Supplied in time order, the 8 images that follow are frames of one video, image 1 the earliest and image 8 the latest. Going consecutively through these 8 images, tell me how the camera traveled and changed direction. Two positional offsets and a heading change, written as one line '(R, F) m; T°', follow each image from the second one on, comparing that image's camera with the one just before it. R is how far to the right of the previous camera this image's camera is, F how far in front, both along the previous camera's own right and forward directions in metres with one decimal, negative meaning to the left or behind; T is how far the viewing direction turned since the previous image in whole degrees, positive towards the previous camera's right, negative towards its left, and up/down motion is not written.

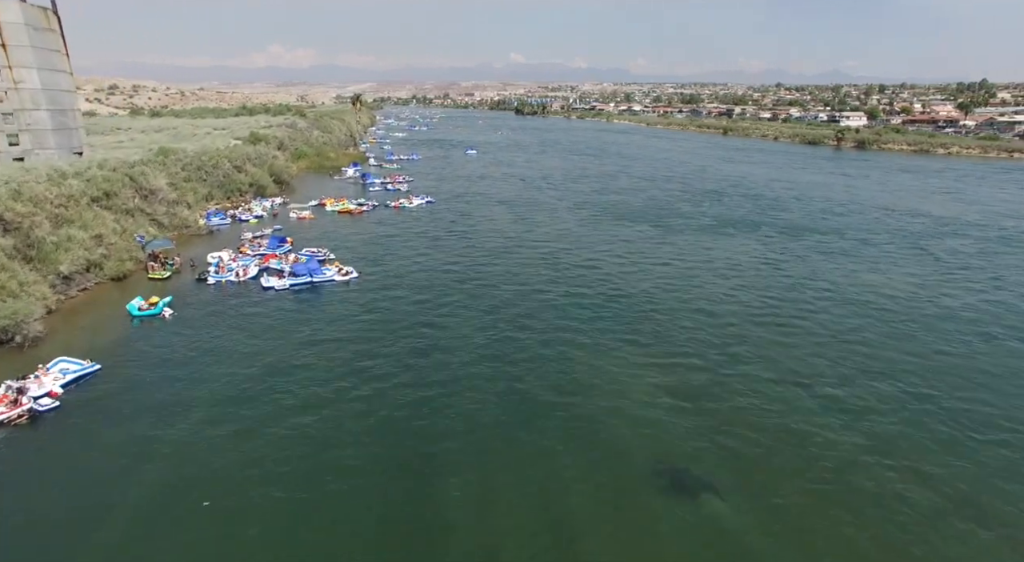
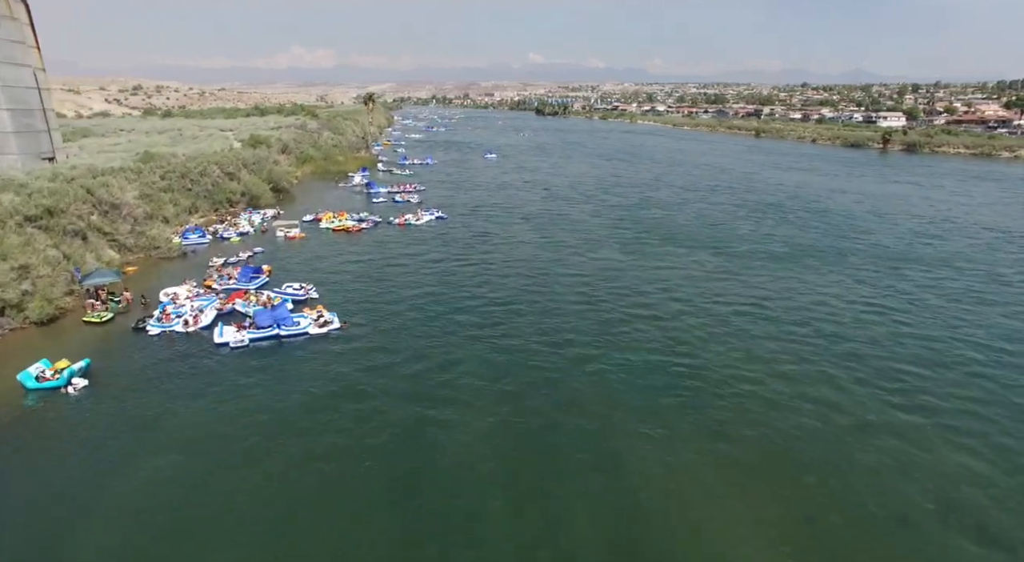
(-0.7, +10.8) m; -2°
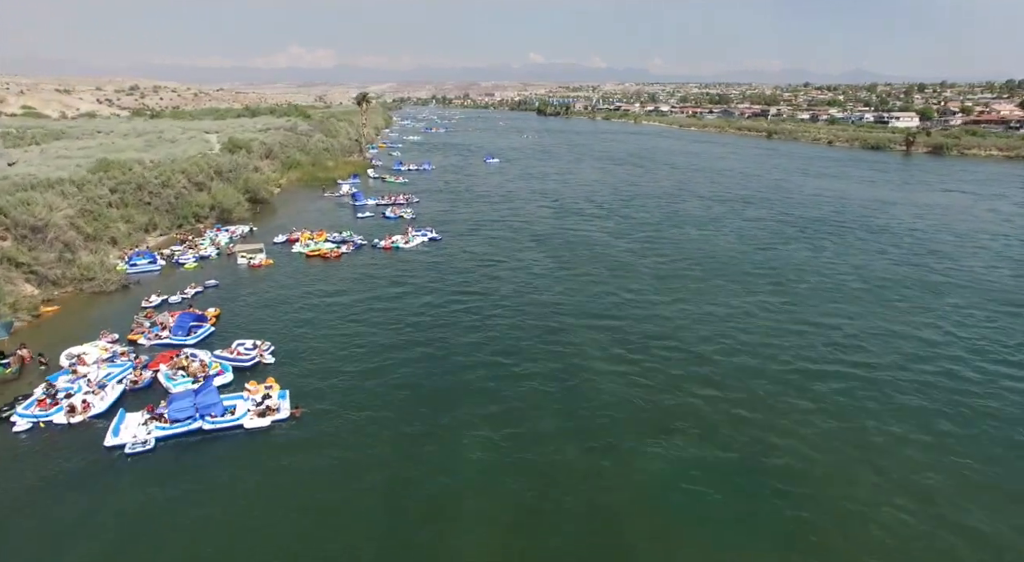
(-0.7, +9.9) m; 0°
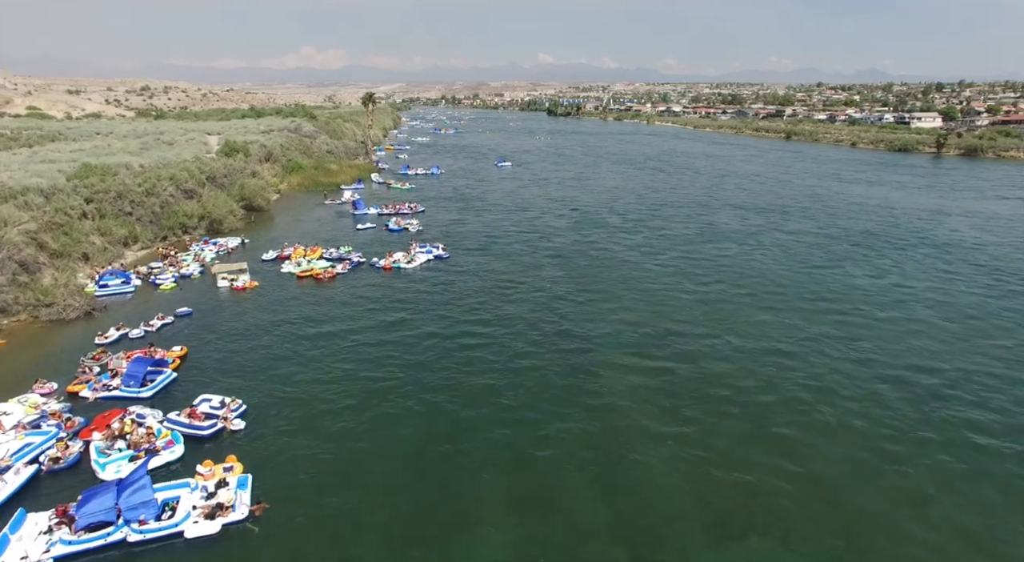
(-0.7, +6.3) m; -1°
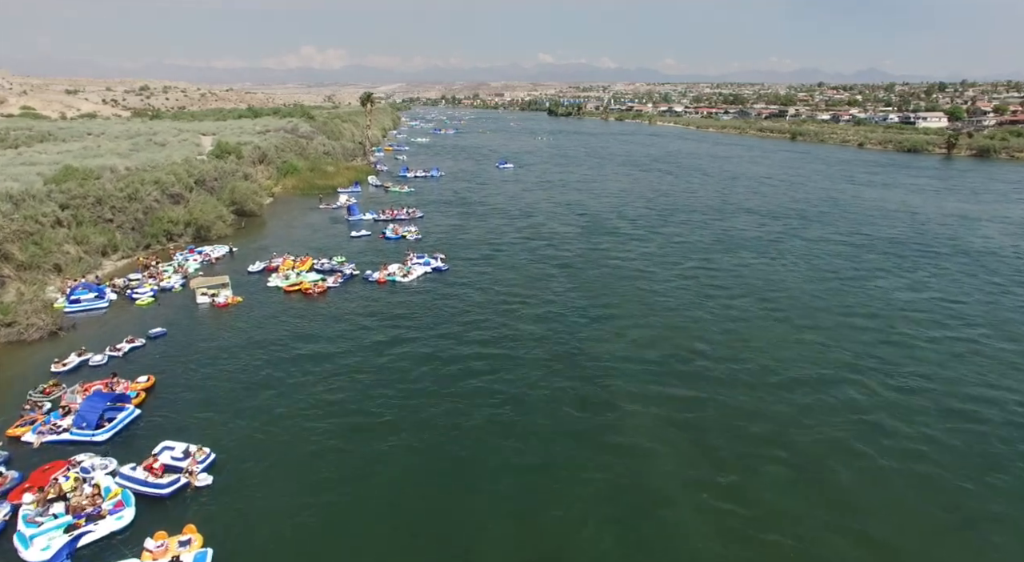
(-0.4, +3.6) m; 0°
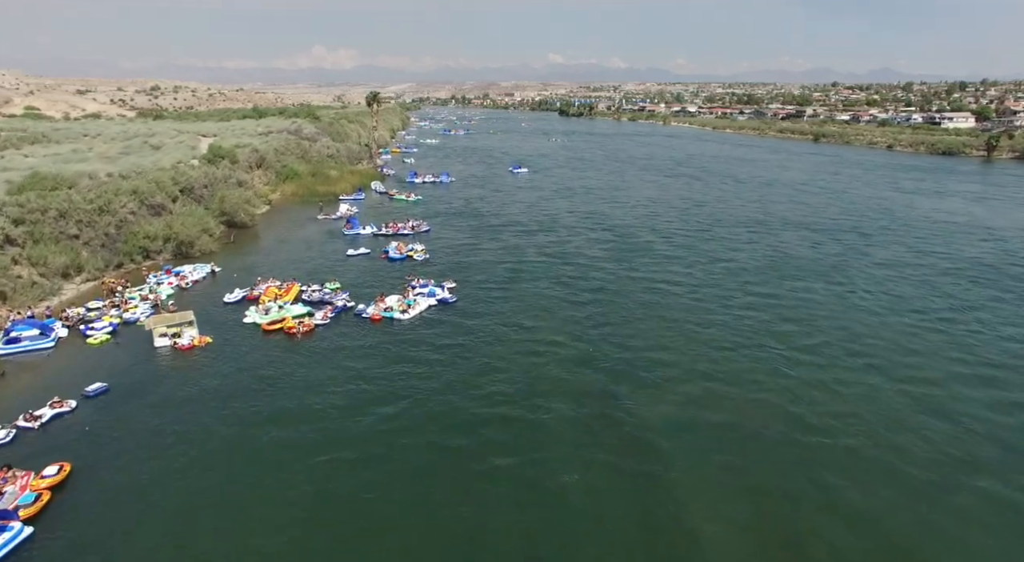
(-0.9, +7.3) m; -1°
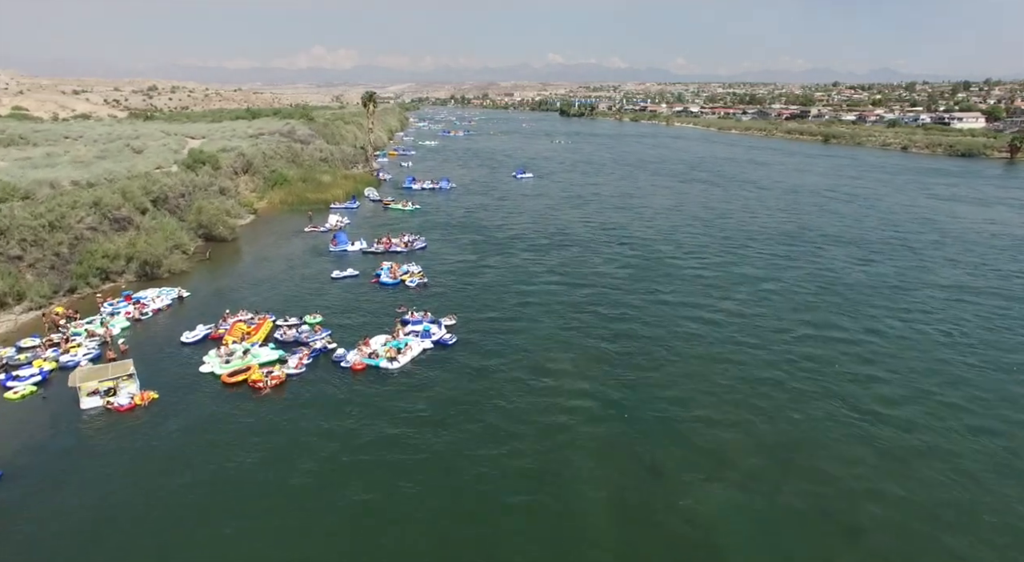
(-0.8, +6.6) m; 0°
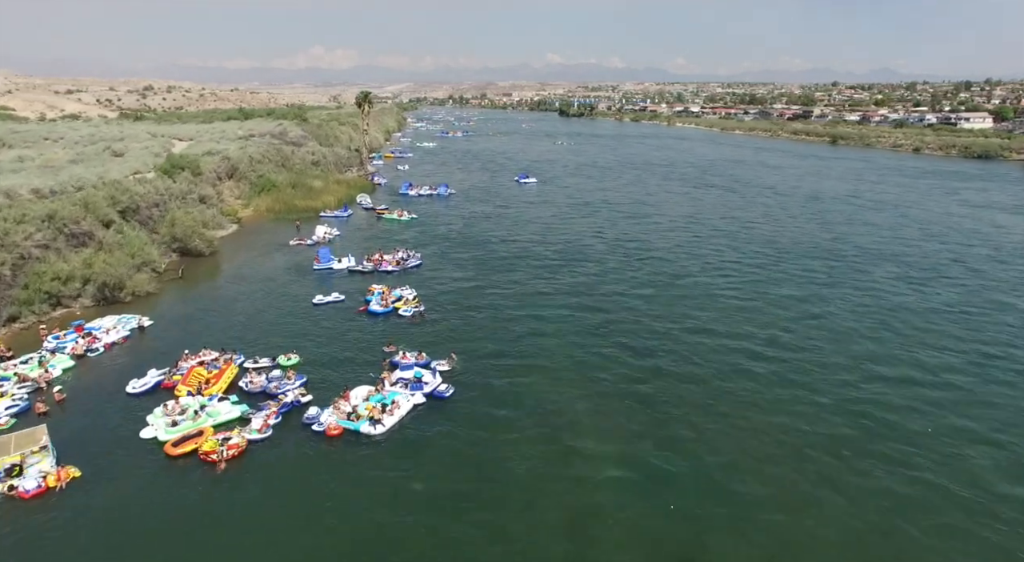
(-0.7, +5.7) m; 0°
